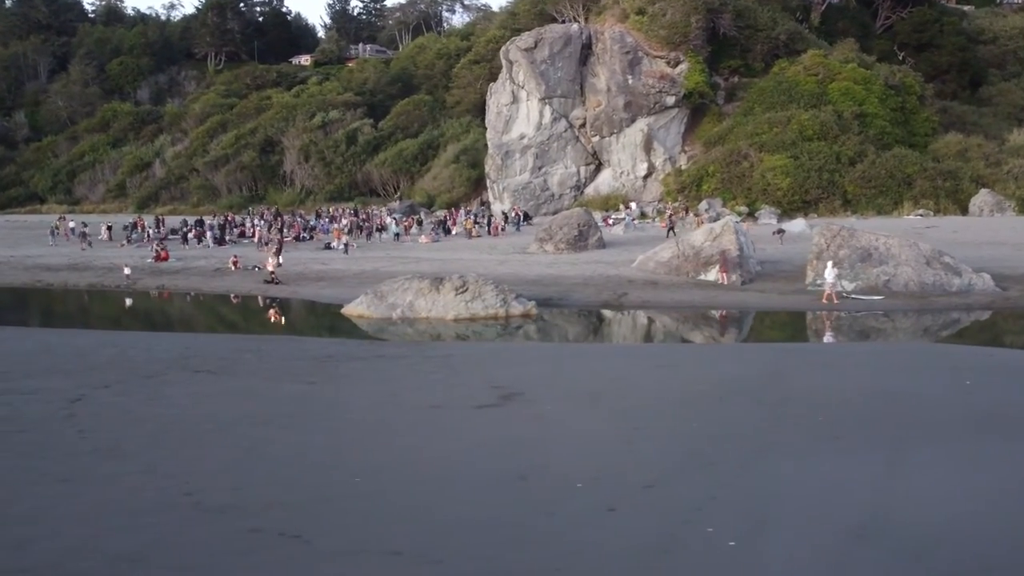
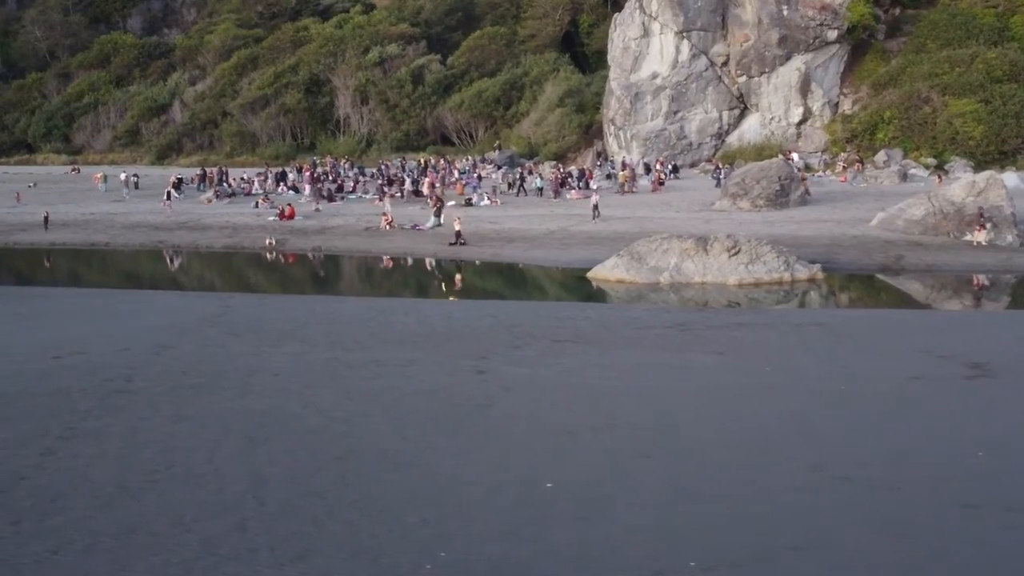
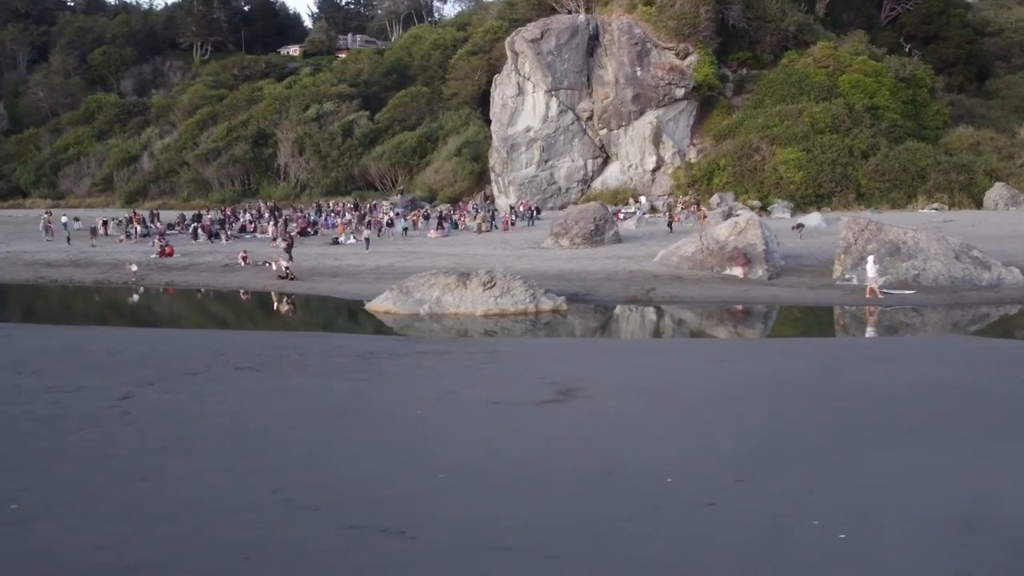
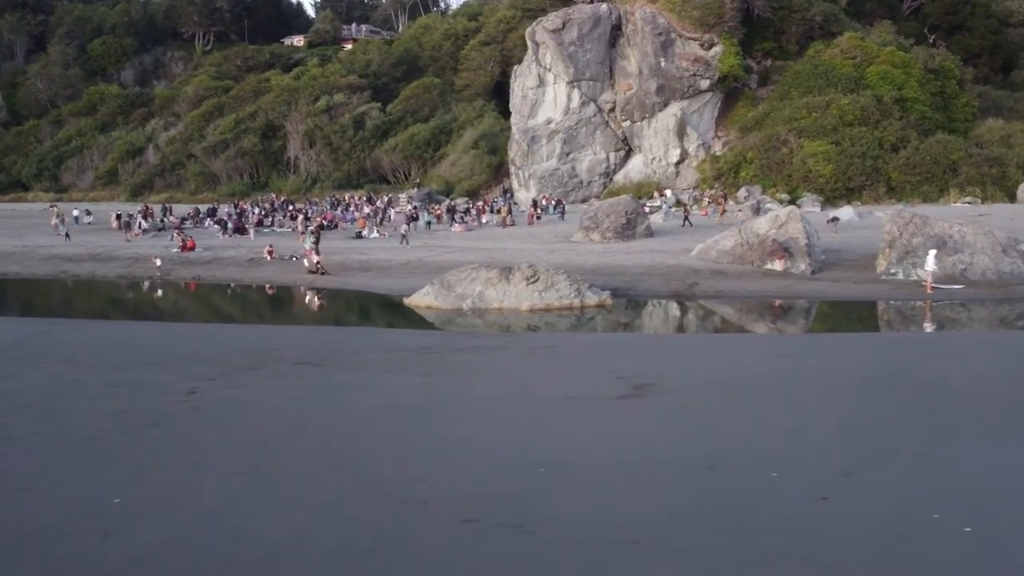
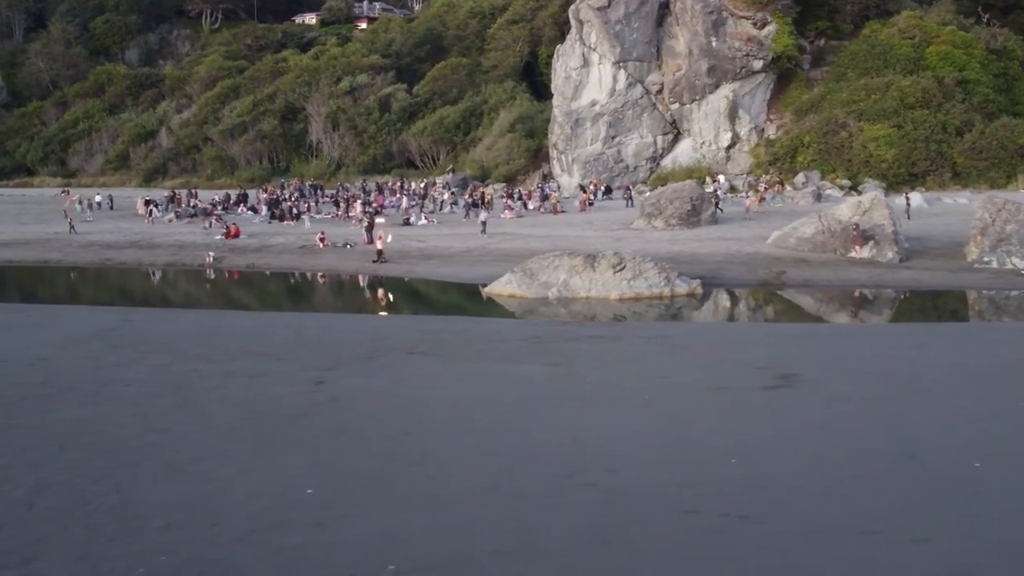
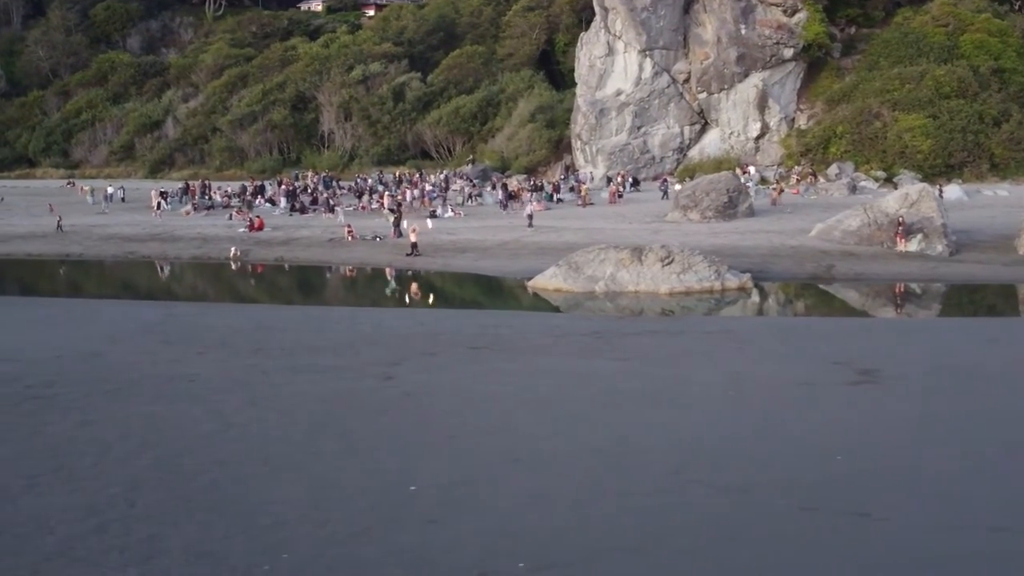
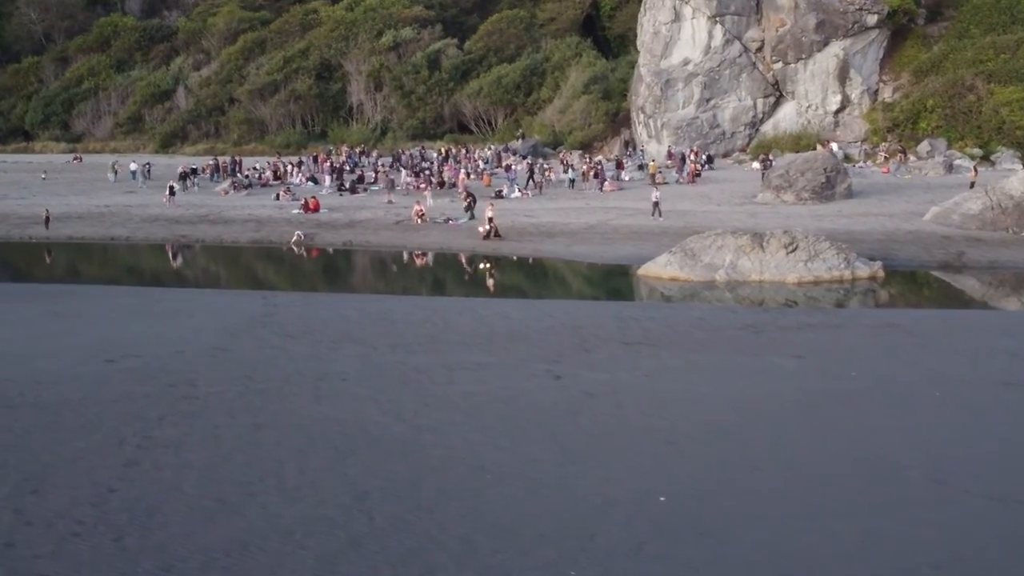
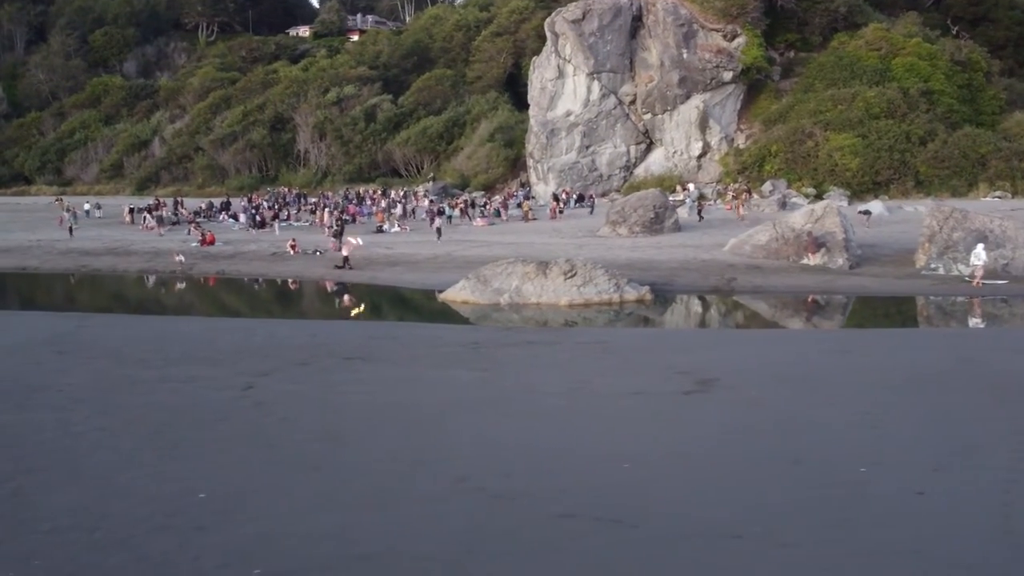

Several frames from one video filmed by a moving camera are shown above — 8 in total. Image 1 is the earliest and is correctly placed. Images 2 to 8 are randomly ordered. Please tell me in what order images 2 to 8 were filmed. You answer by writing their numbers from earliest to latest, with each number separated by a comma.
3, 4, 8, 5, 6, 2, 7
